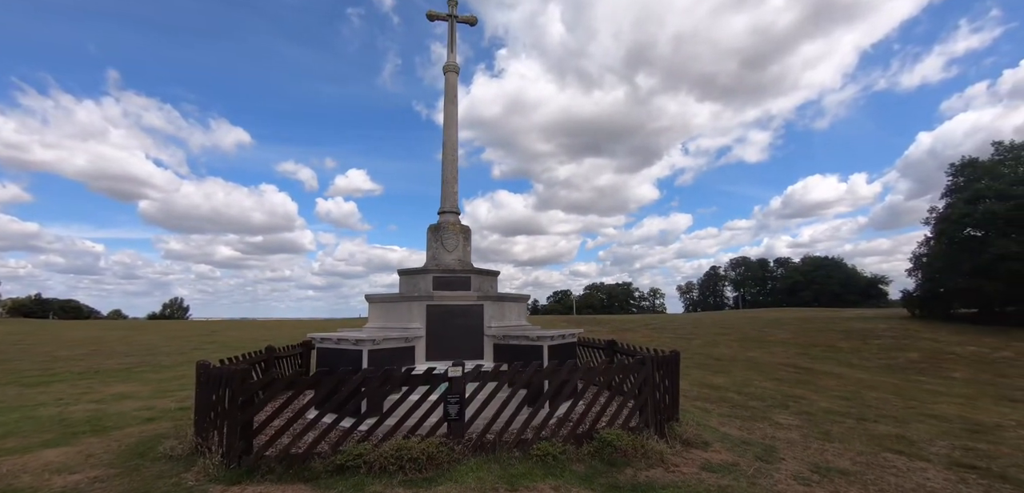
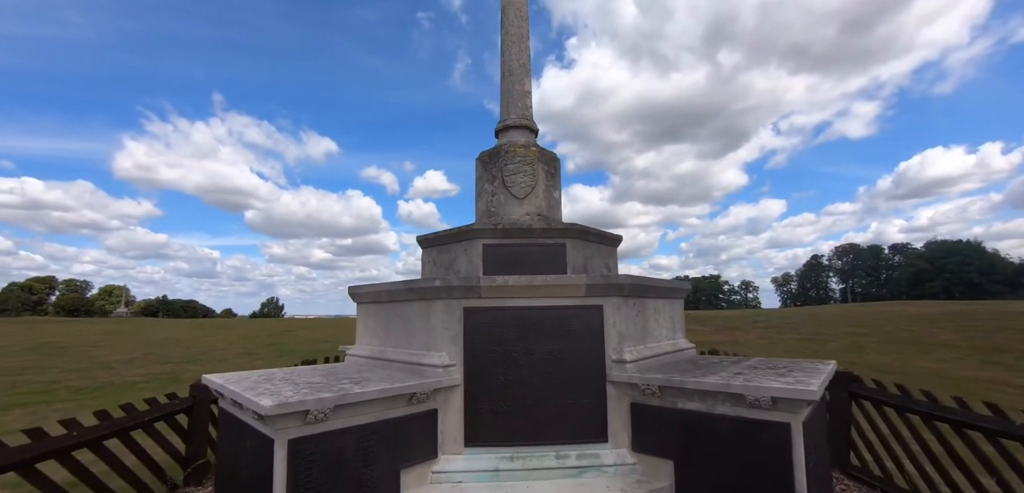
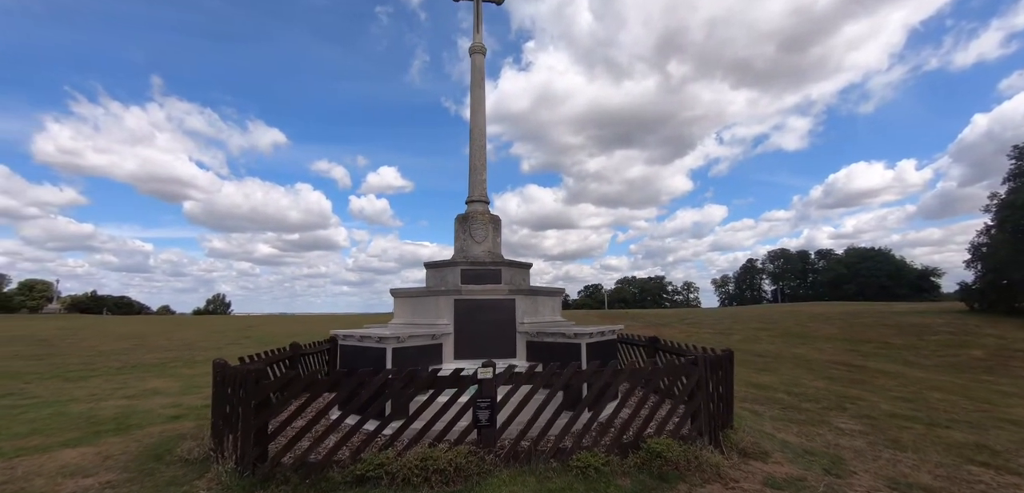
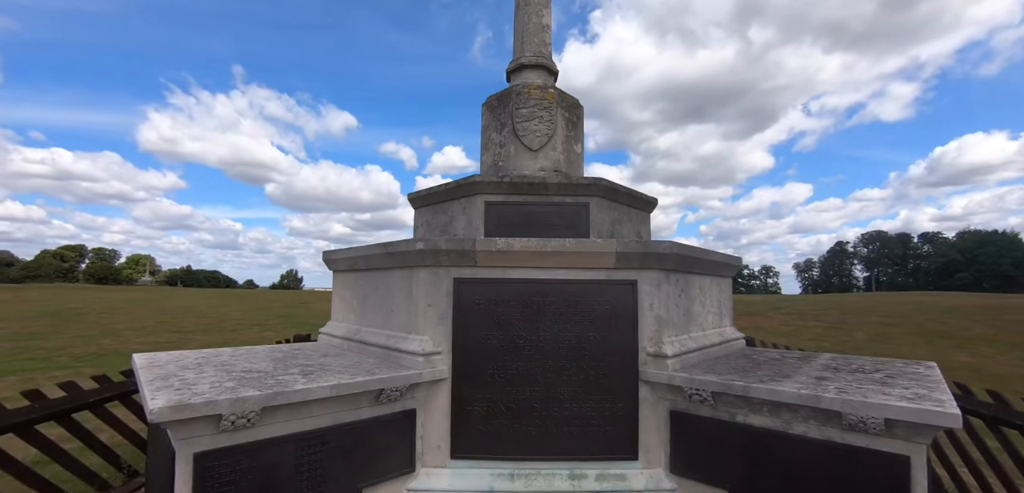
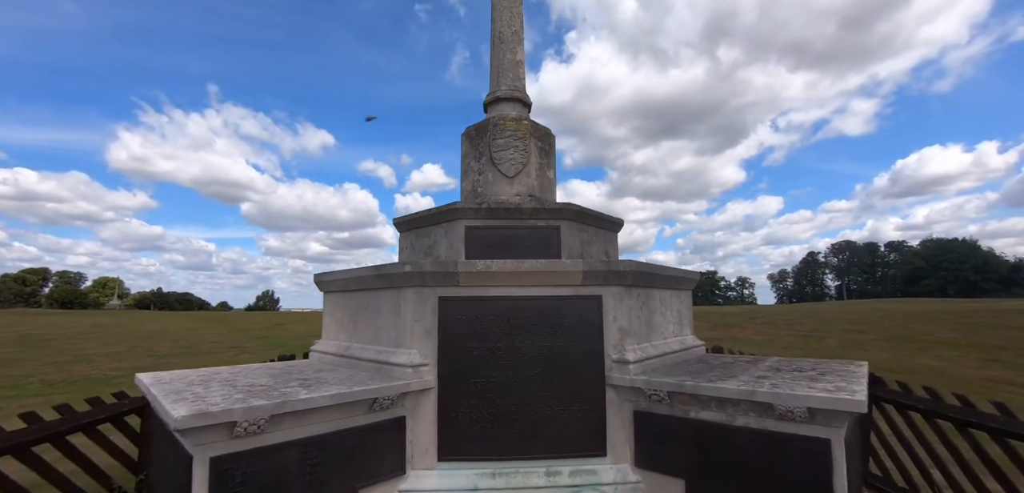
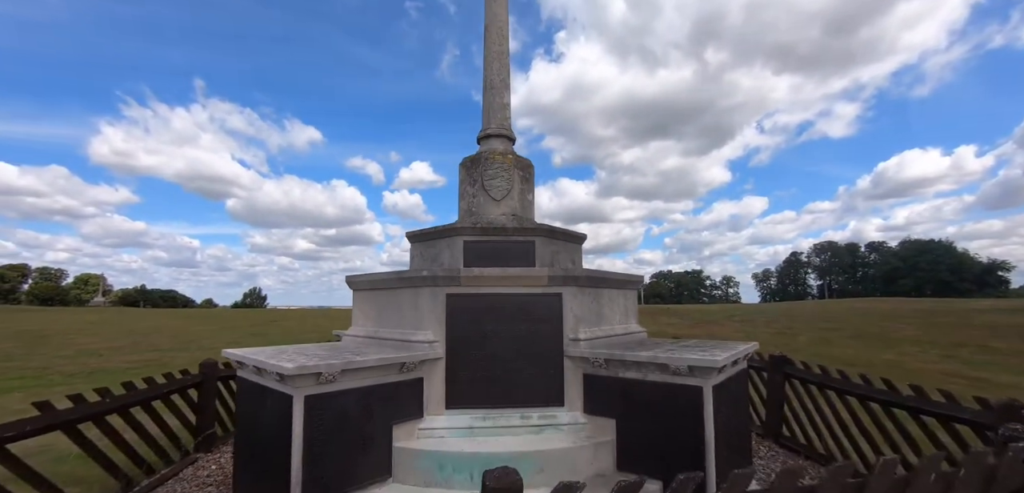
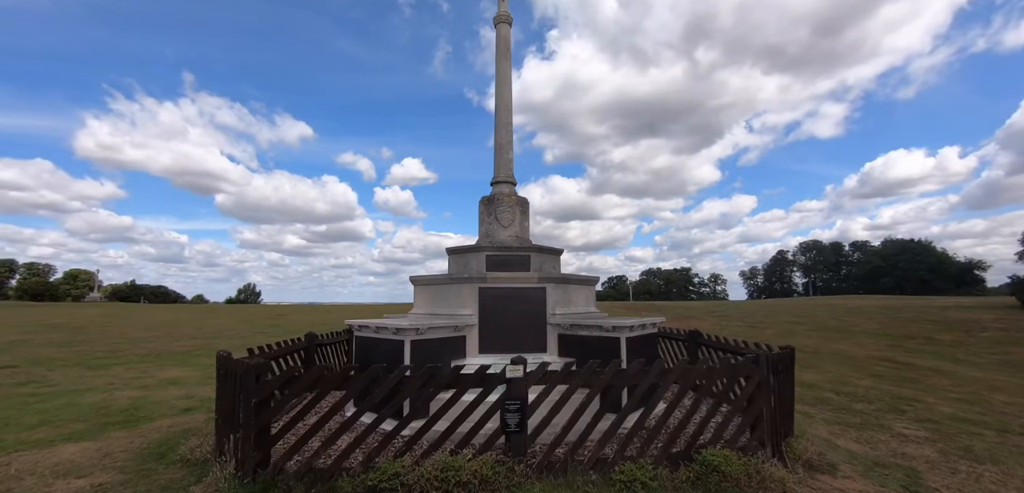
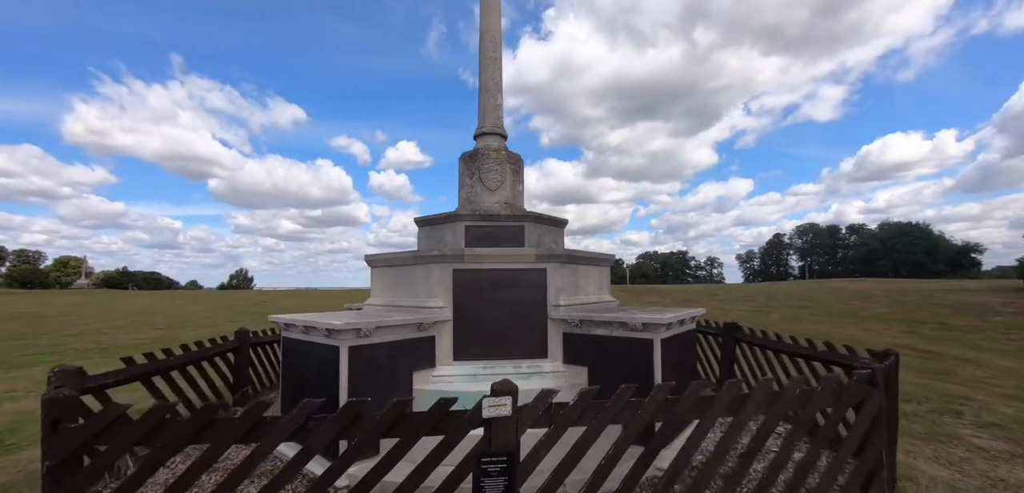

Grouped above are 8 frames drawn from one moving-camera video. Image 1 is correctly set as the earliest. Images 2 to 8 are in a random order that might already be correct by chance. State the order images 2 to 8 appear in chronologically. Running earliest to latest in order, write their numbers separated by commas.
3, 7, 8, 6, 2, 5, 4
